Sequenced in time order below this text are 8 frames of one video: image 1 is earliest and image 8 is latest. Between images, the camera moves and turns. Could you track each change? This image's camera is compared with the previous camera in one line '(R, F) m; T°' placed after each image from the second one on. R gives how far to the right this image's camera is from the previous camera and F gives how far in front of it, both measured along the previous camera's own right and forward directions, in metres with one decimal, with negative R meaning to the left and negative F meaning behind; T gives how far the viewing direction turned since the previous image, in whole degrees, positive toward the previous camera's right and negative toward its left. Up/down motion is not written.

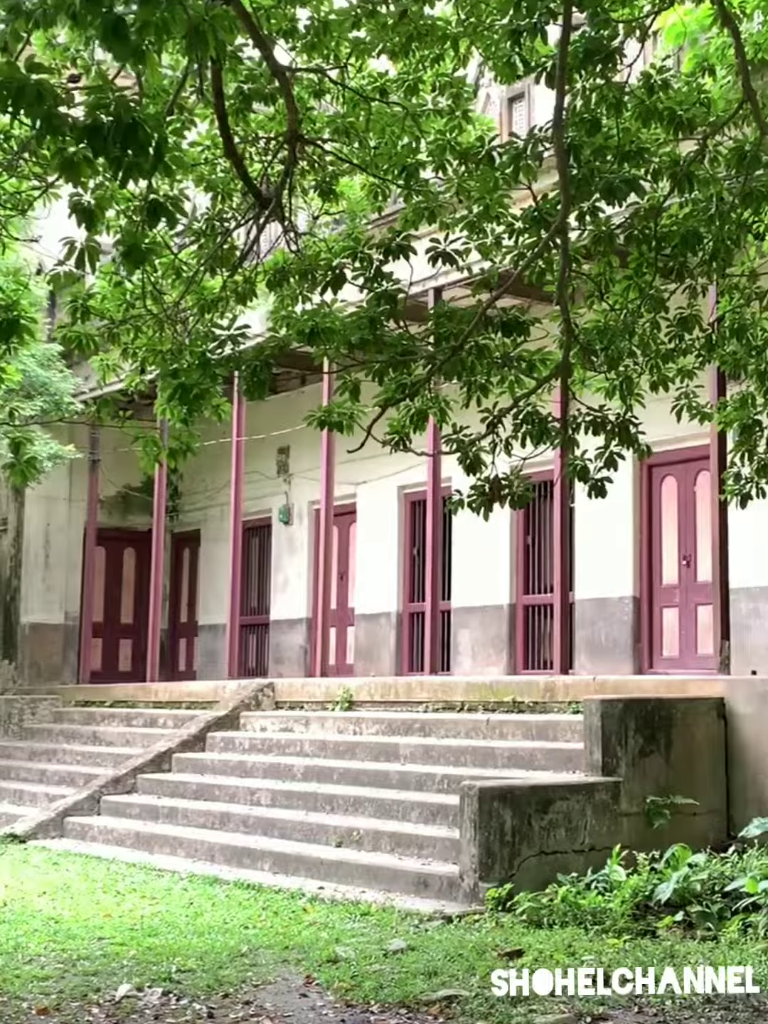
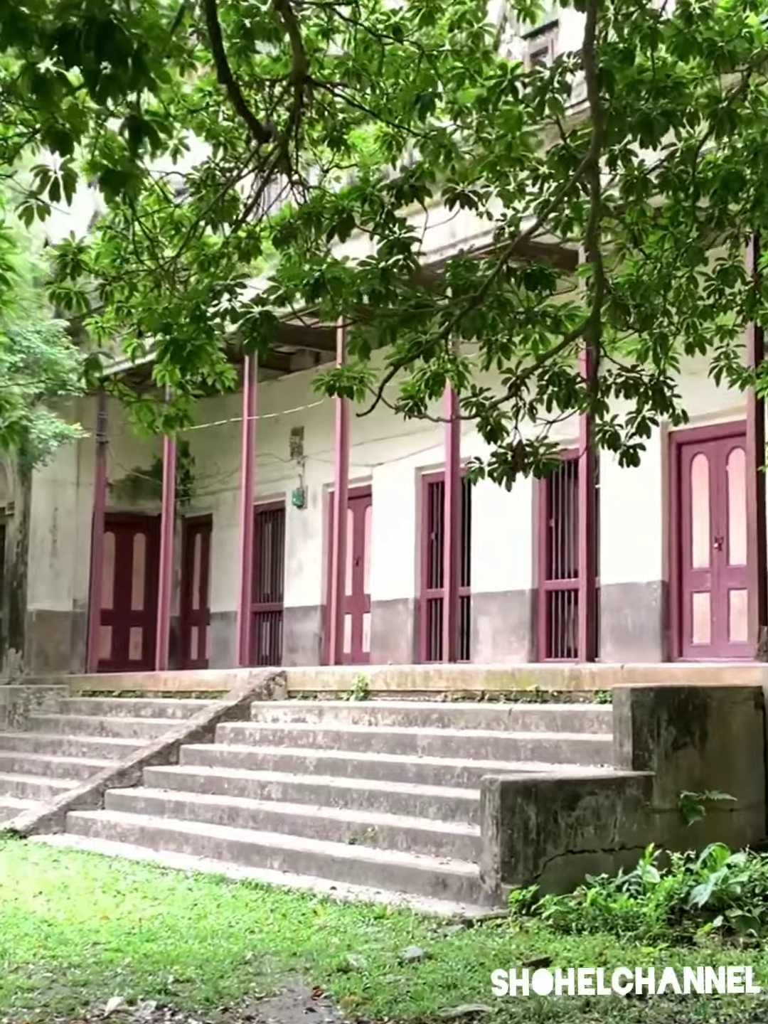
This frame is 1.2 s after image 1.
(0.0, +0.5) m; -1°
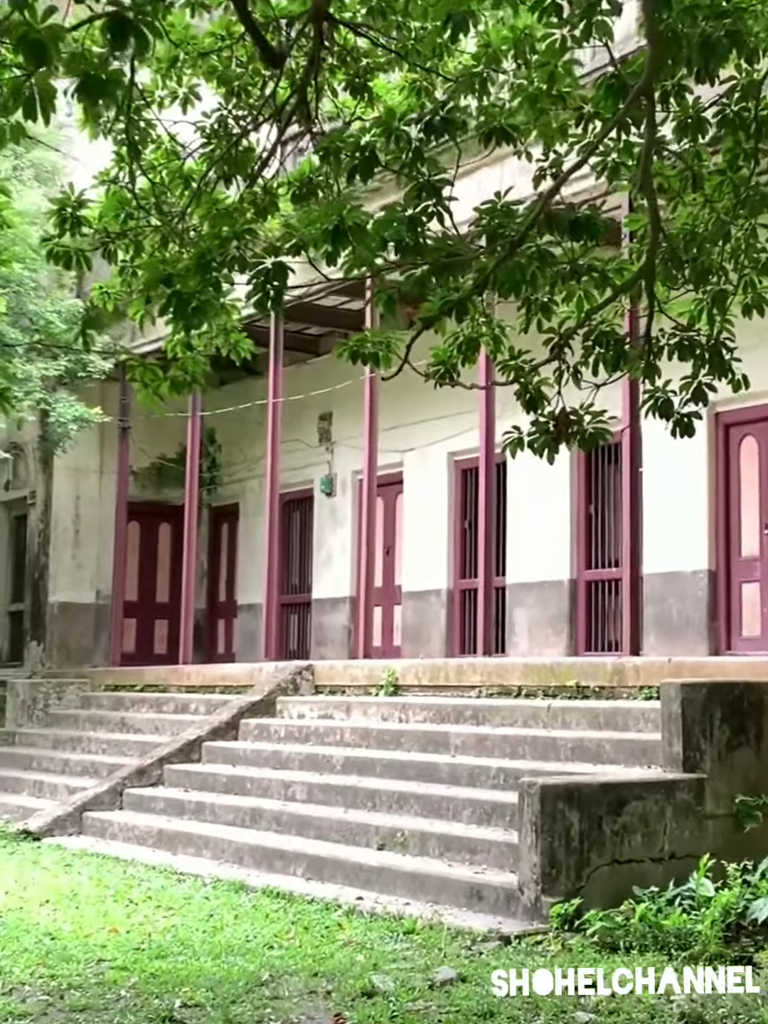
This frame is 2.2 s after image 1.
(0.0, +0.5) m; -1°
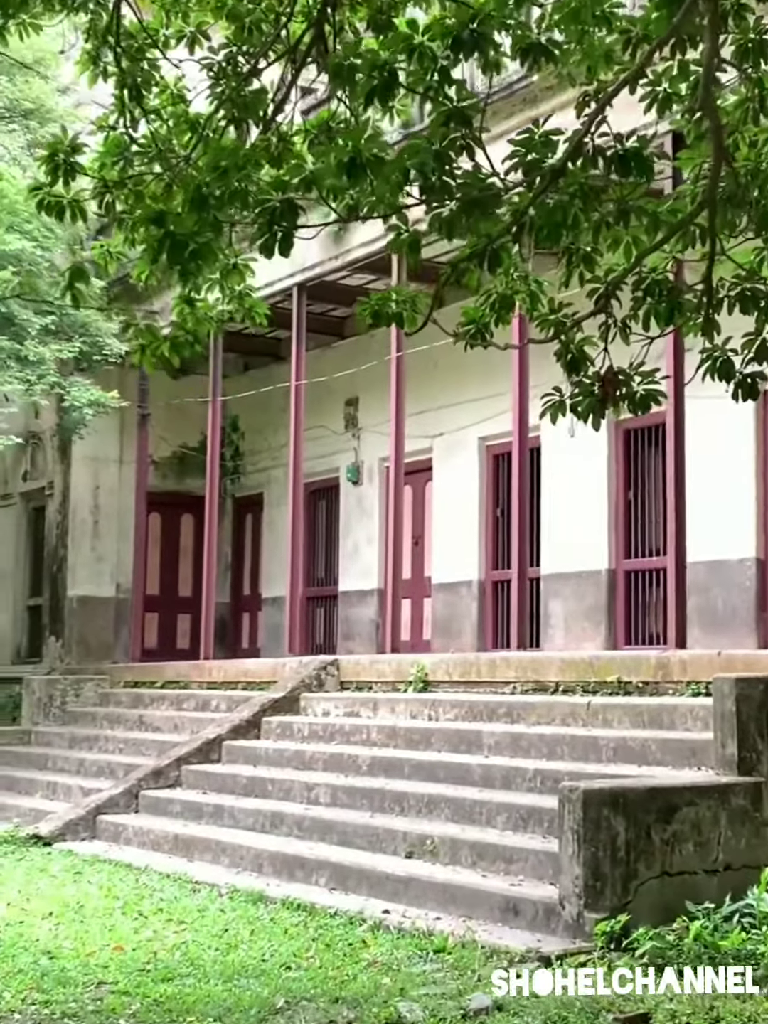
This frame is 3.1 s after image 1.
(0.0, +0.5) m; -1°
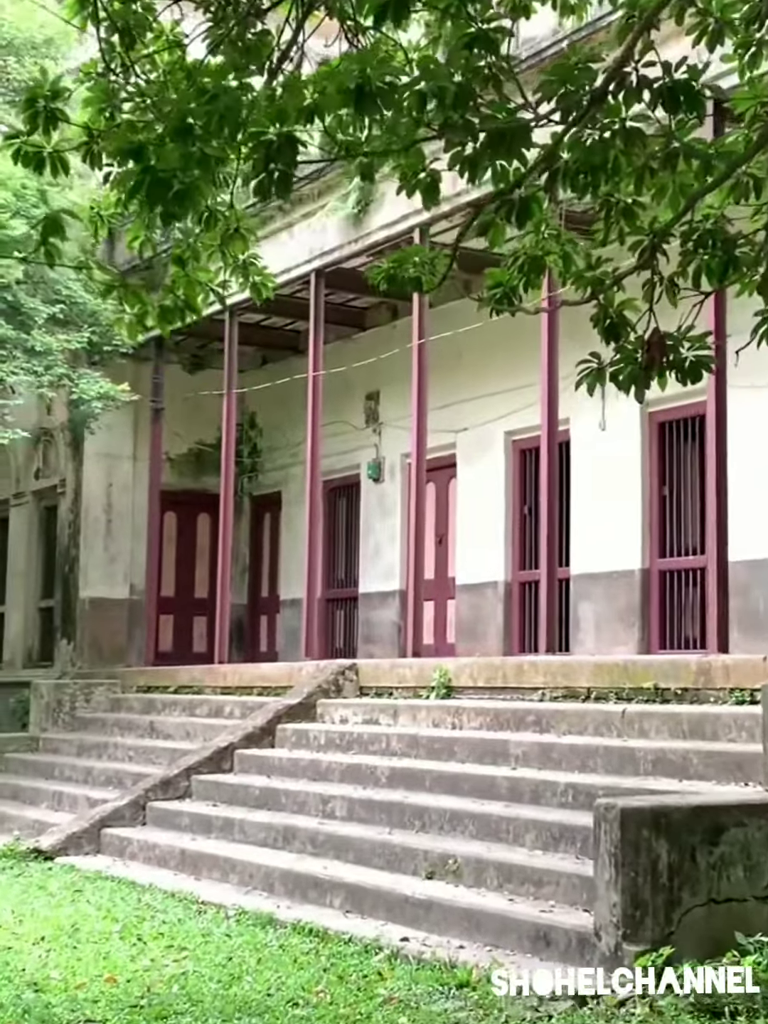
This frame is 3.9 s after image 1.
(0.0, +0.5) m; -1°
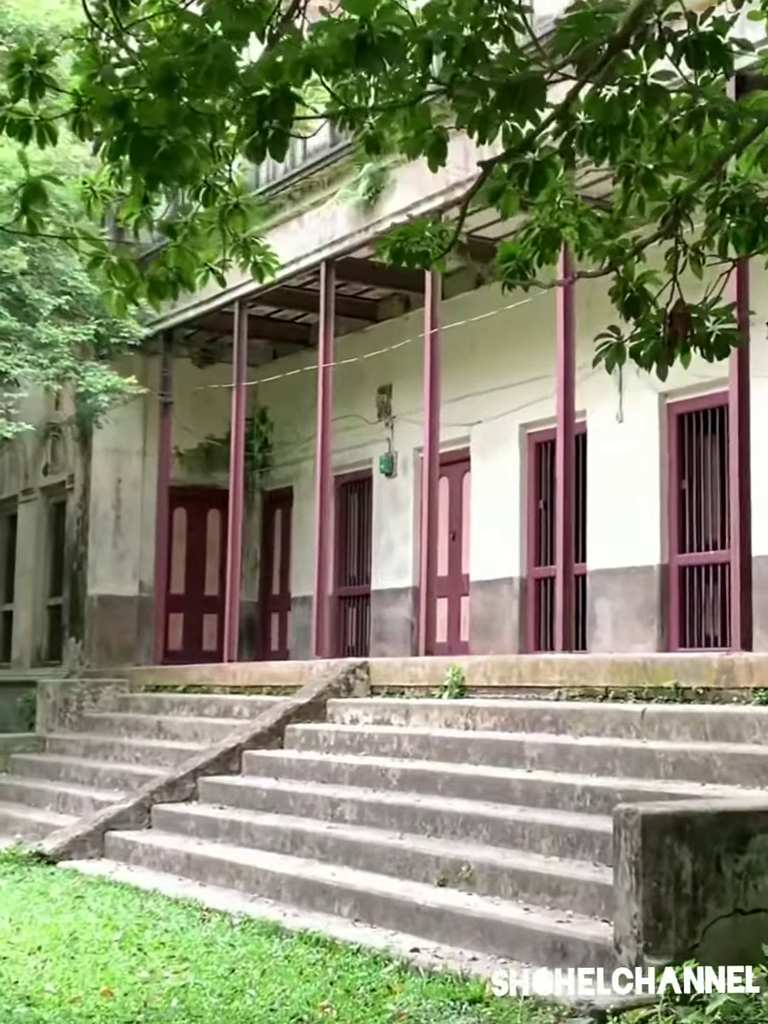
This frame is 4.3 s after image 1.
(0.0, +0.2) m; 0°
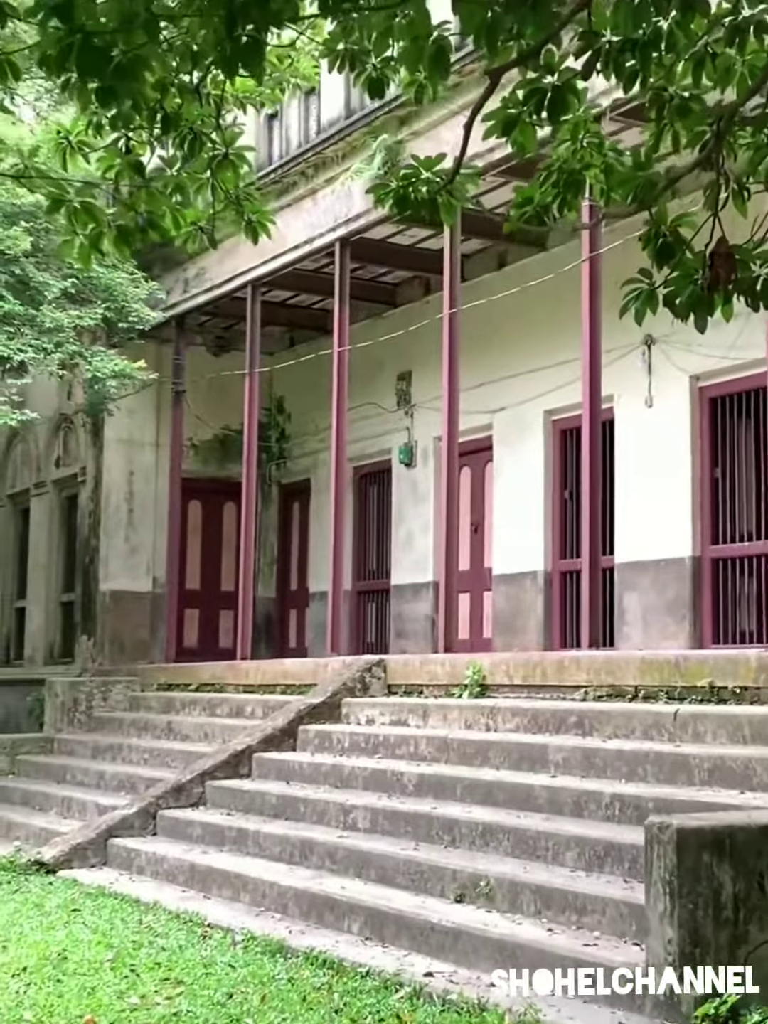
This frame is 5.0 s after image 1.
(+0.1, +0.5) m; -1°
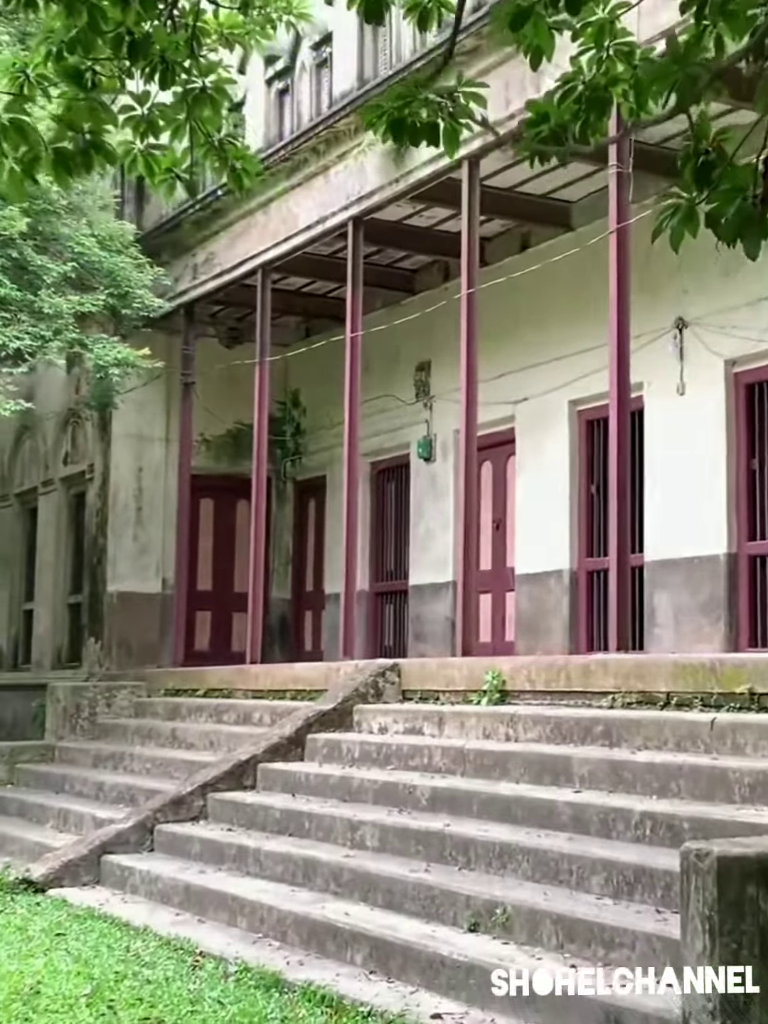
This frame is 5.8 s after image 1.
(+0.1, +0.5) m; -1°
